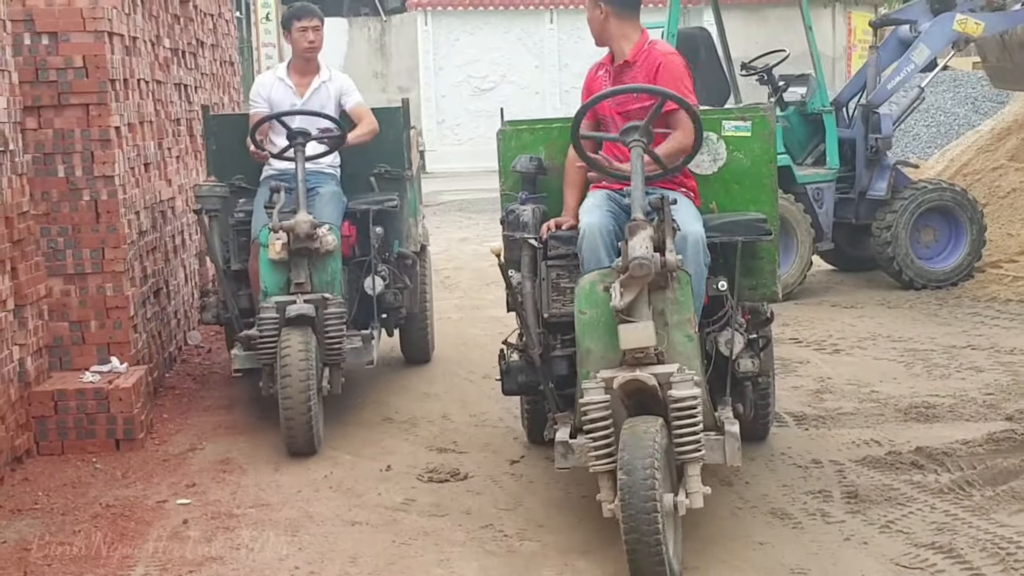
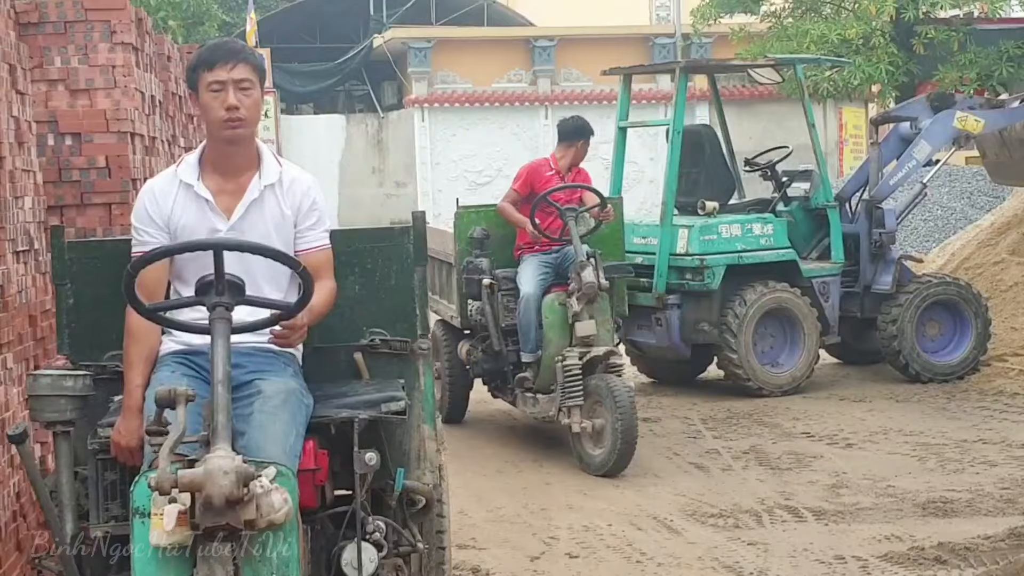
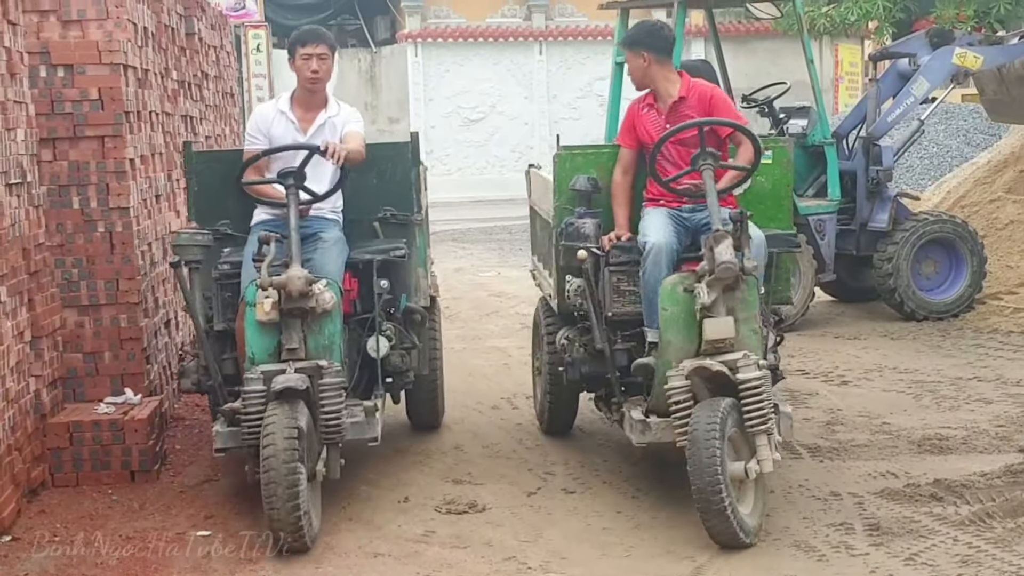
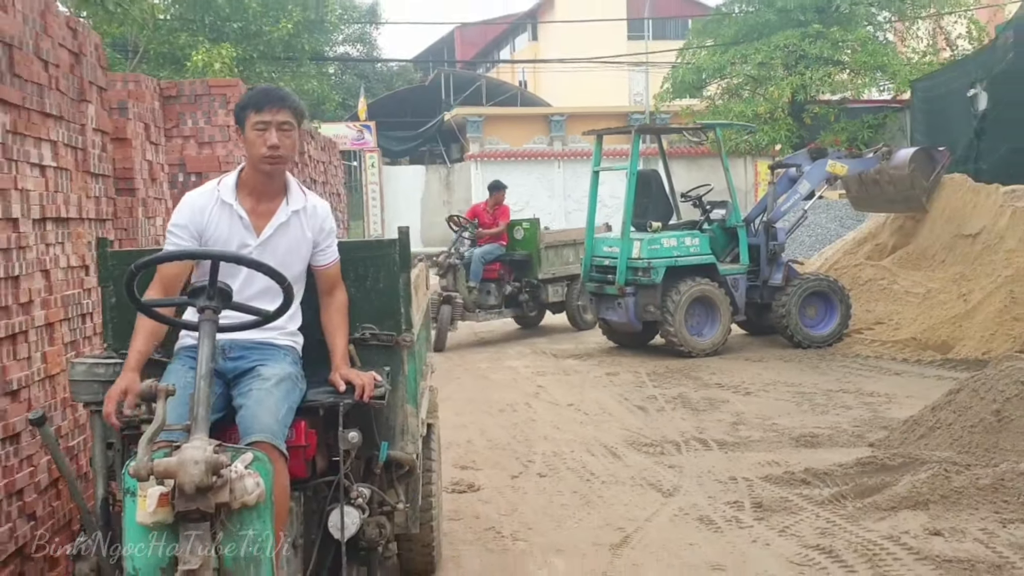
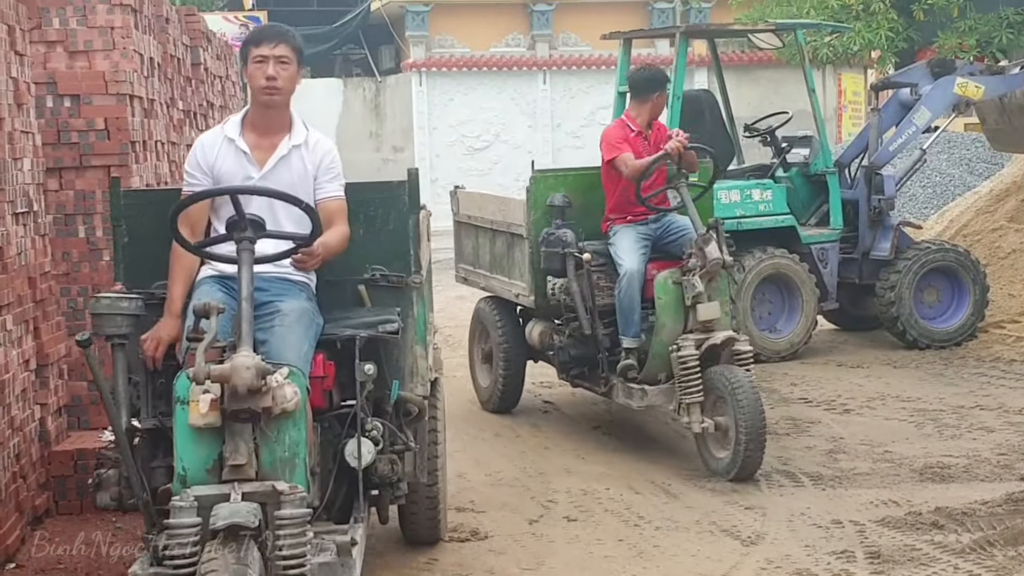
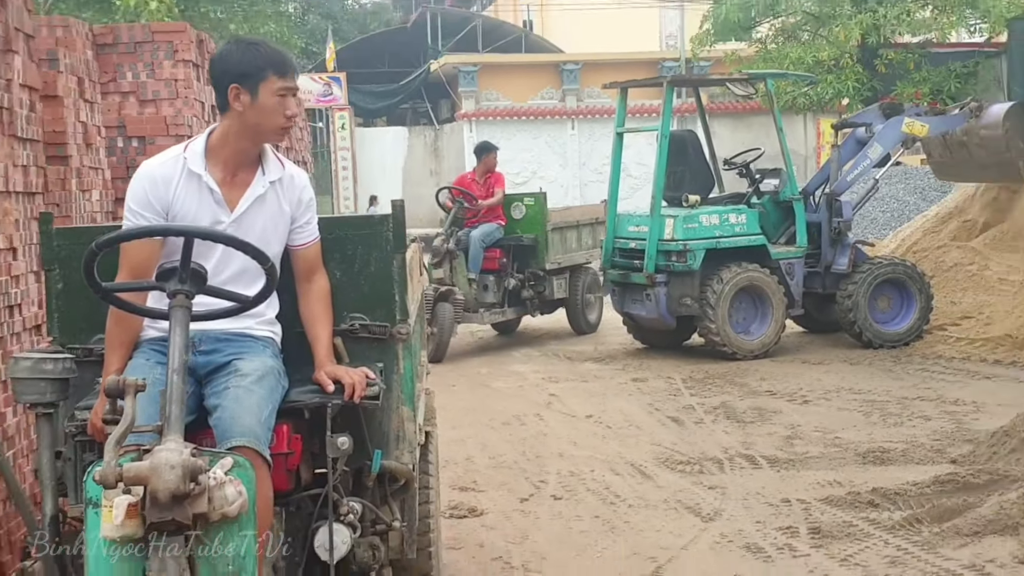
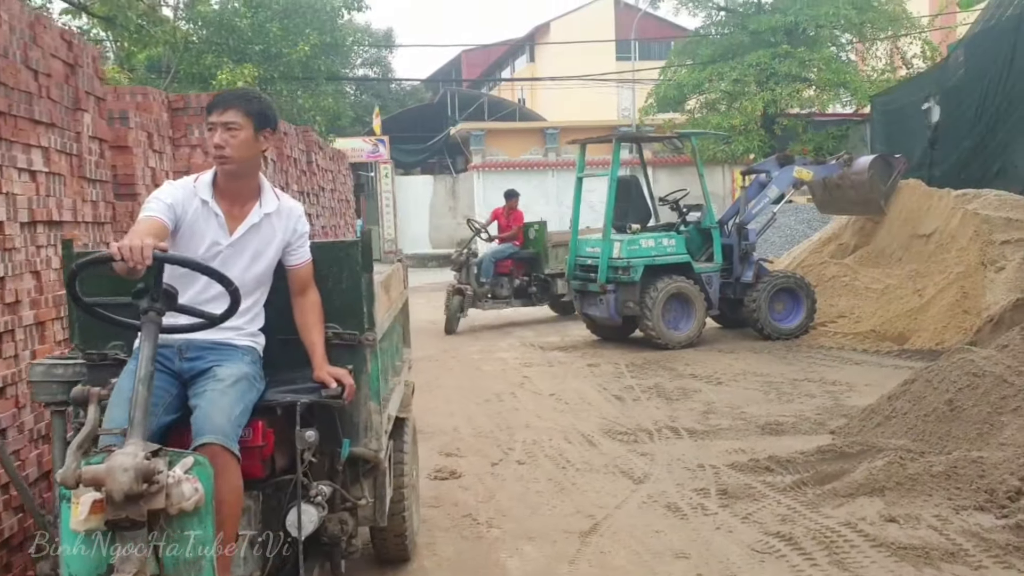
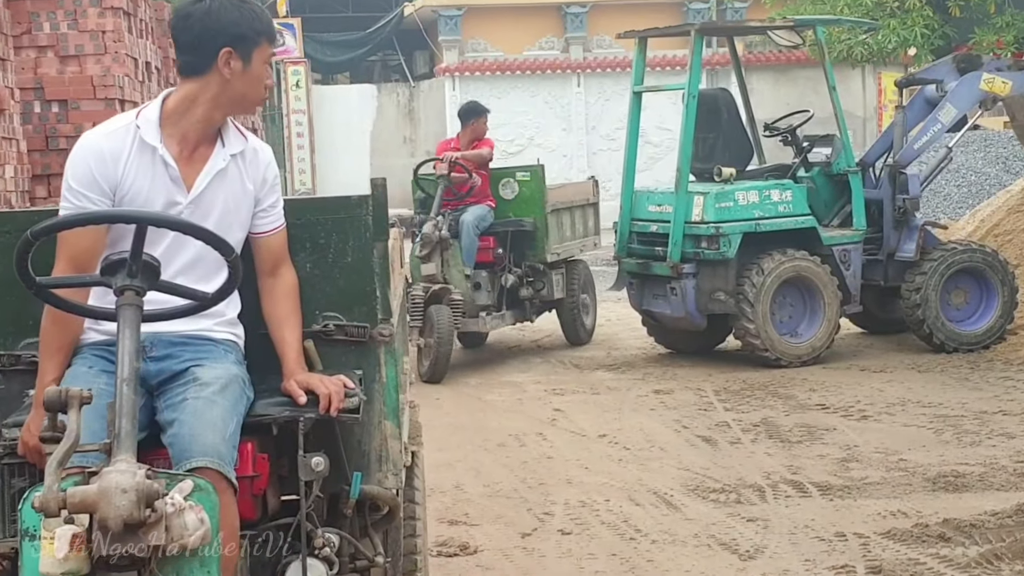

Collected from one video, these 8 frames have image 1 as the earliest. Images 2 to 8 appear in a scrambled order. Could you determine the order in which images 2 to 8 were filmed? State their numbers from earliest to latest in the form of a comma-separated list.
3, 5, 2, 8, 6, 4, 7
